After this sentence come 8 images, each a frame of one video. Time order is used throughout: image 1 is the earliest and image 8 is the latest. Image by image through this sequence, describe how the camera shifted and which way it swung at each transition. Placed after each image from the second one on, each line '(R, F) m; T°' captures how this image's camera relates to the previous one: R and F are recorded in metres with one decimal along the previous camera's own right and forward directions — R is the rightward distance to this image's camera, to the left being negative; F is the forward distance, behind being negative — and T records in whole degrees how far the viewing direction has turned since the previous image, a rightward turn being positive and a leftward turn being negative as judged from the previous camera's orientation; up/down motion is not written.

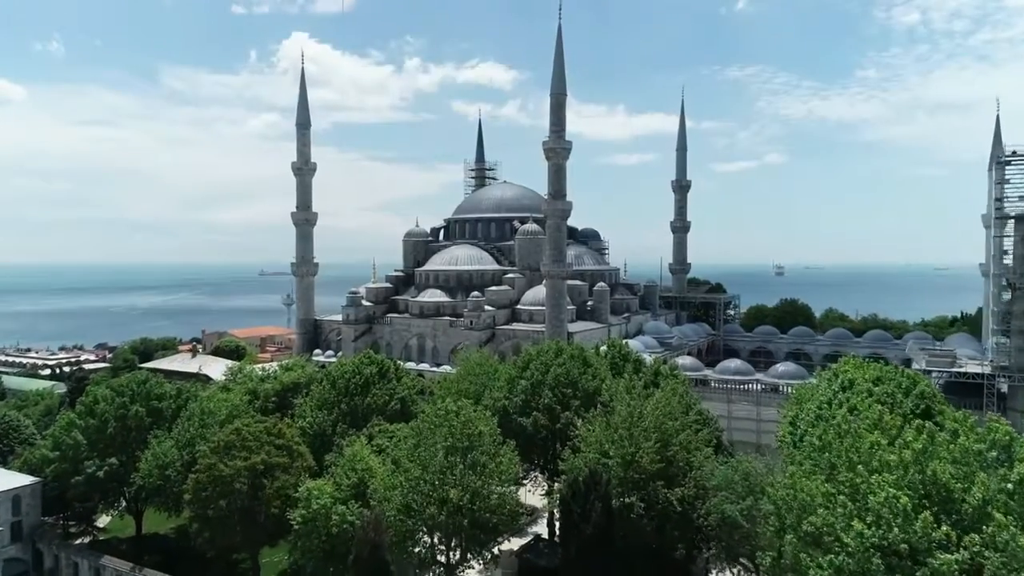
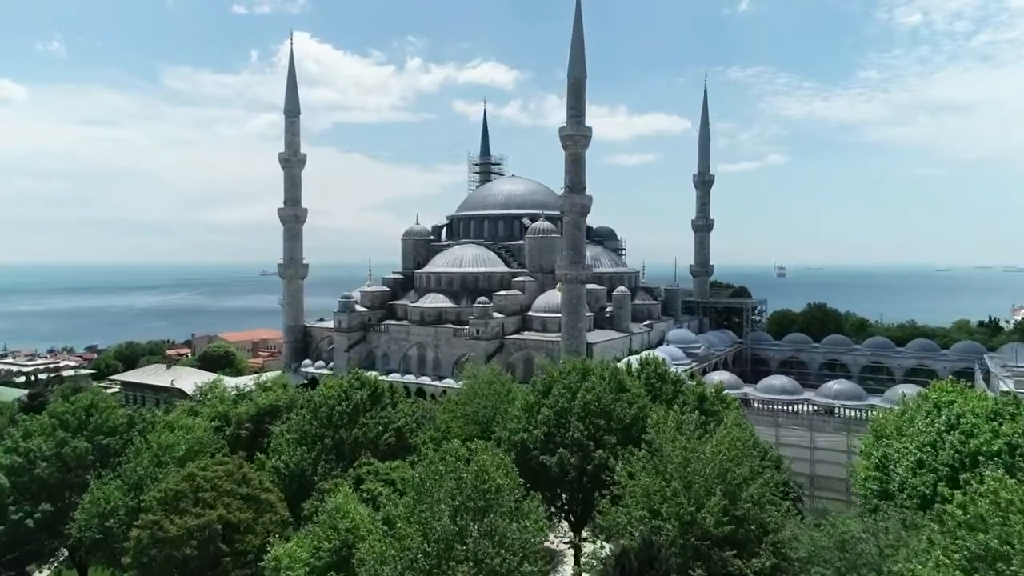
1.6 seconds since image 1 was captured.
(-0.6, +4.4) m; 0°
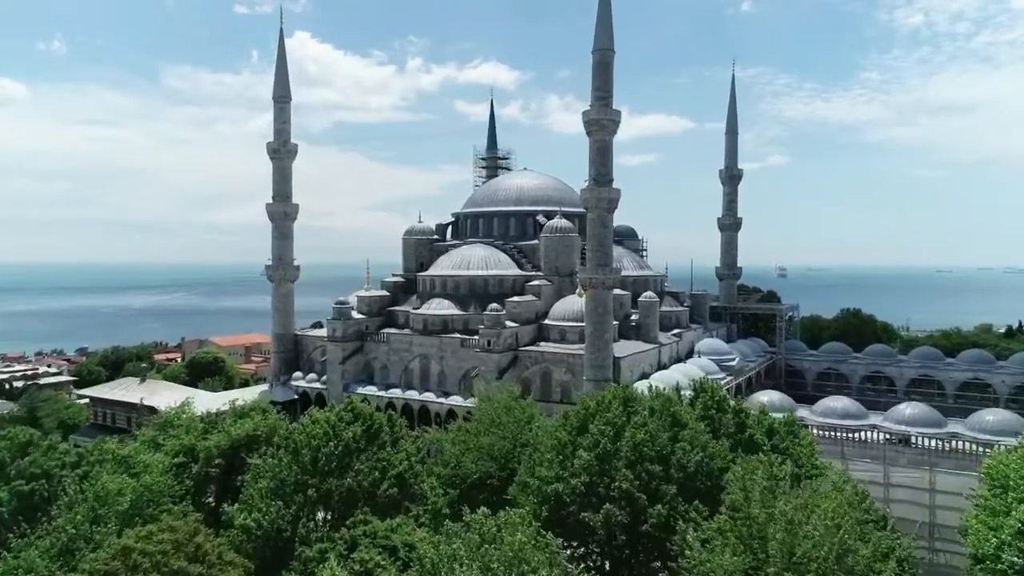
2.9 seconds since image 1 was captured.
(-0.7, +4.2) m; 0°
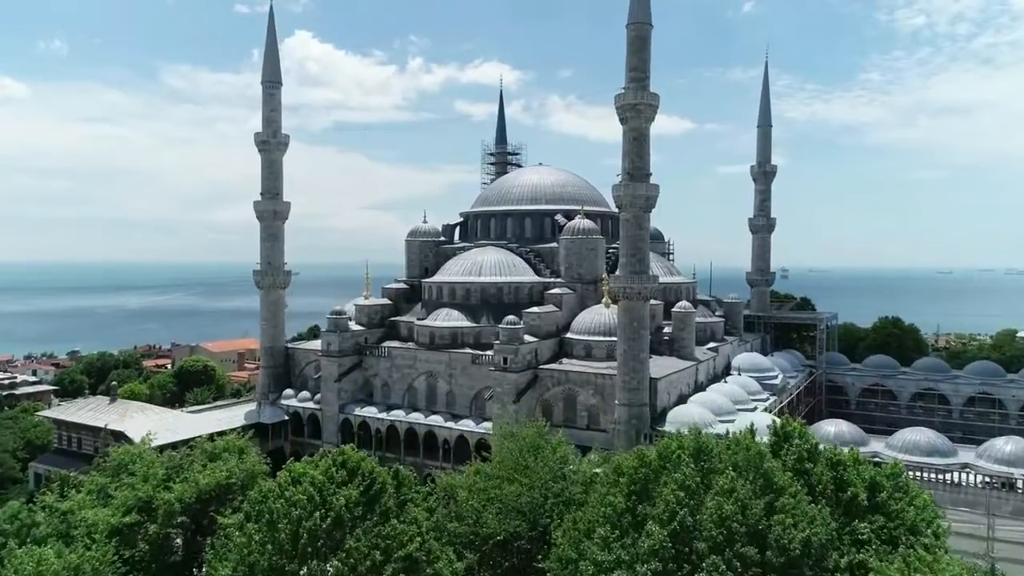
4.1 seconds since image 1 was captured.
(-0.8, +4.0) m; 0°
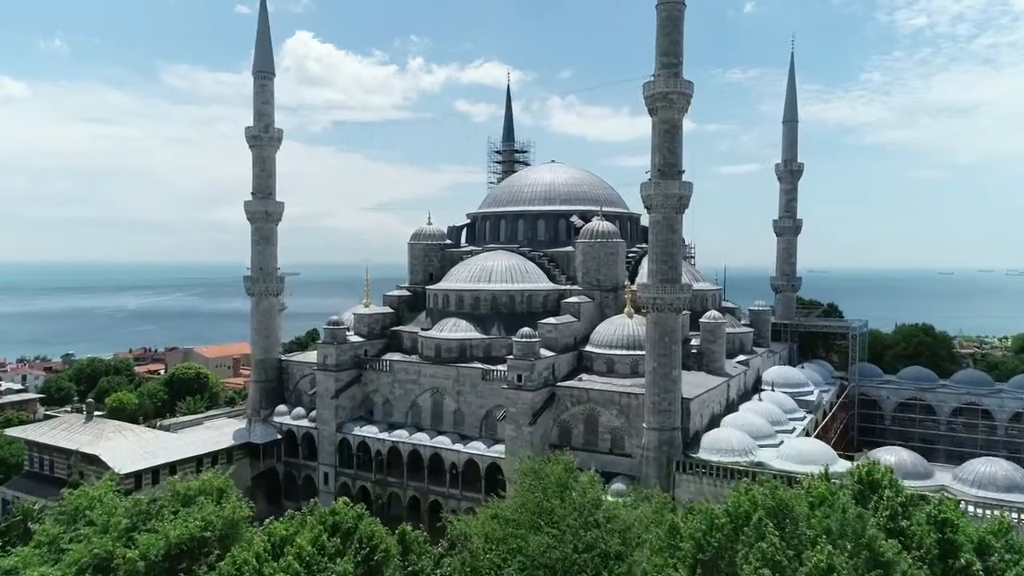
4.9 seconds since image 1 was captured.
(-0.5, +2.7) m; 0°
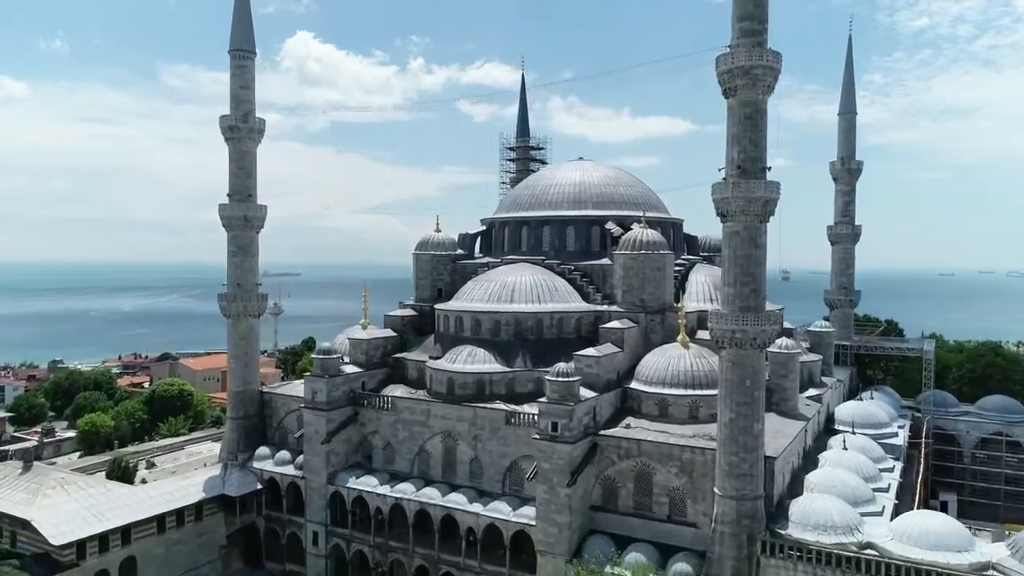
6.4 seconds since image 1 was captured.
(-1.0, +5.1) m; 0°
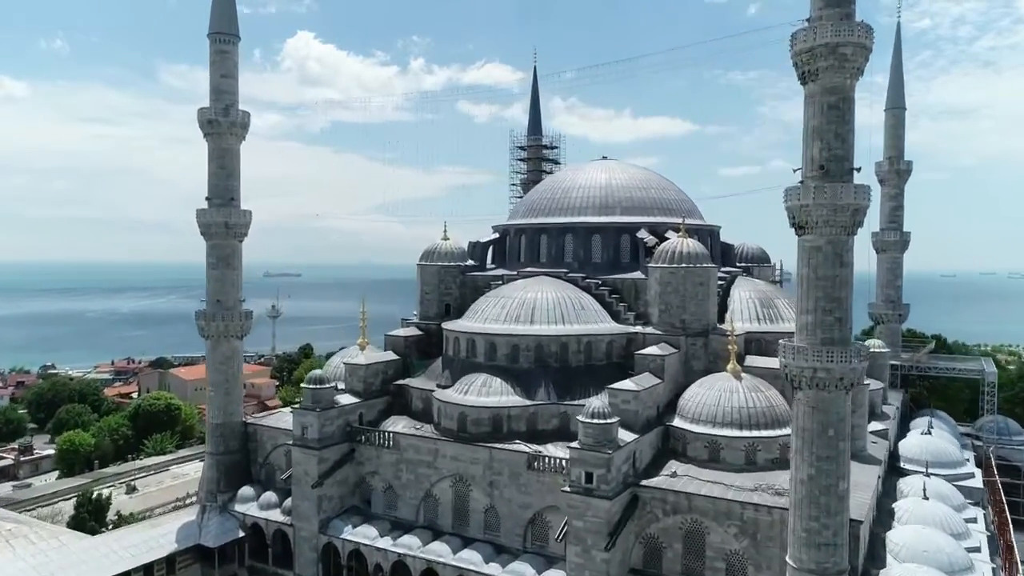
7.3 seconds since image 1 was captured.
(-0.6, +3.4) m; 0°
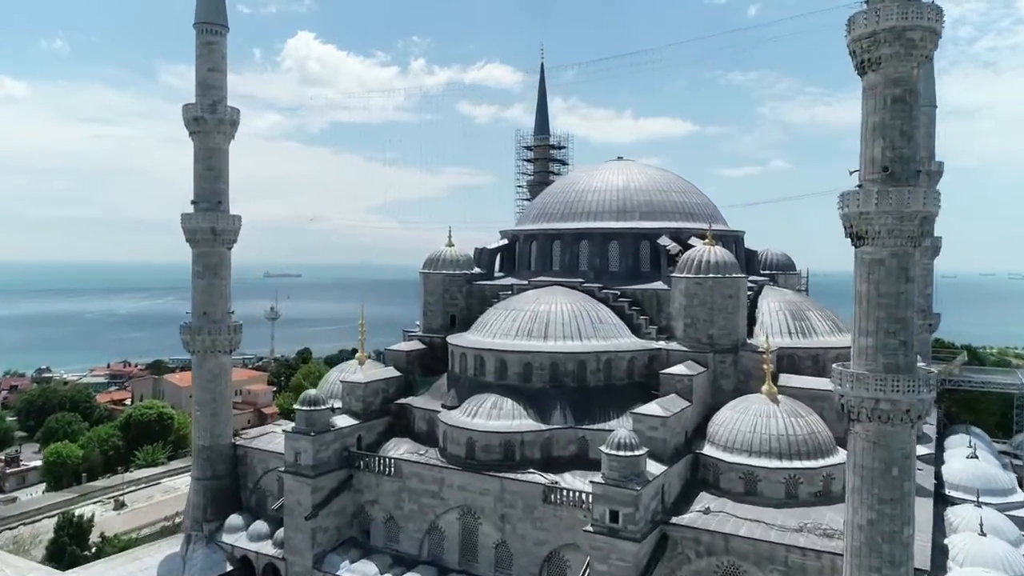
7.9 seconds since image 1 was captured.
(-0.3, +1.8) m; 0°
